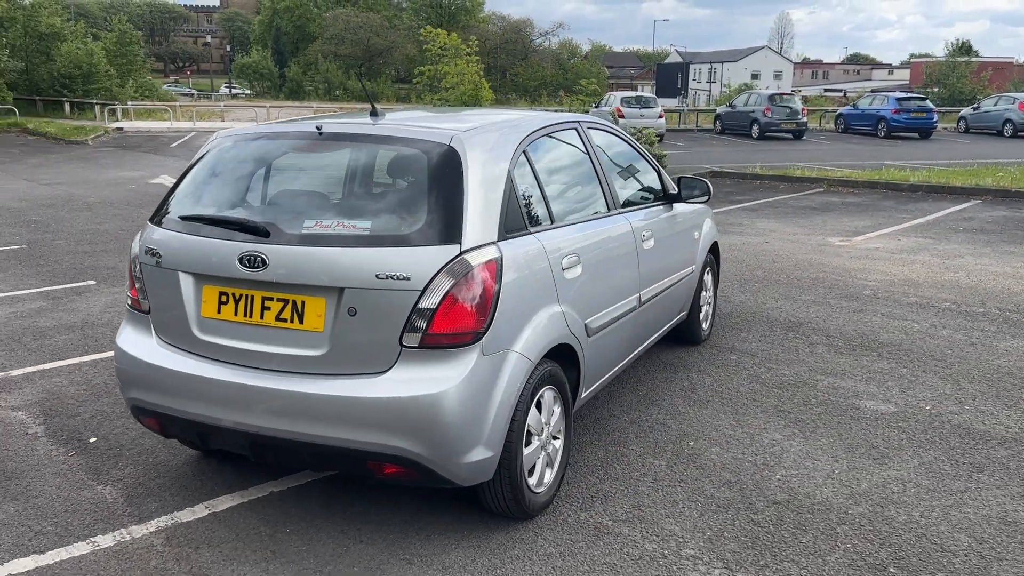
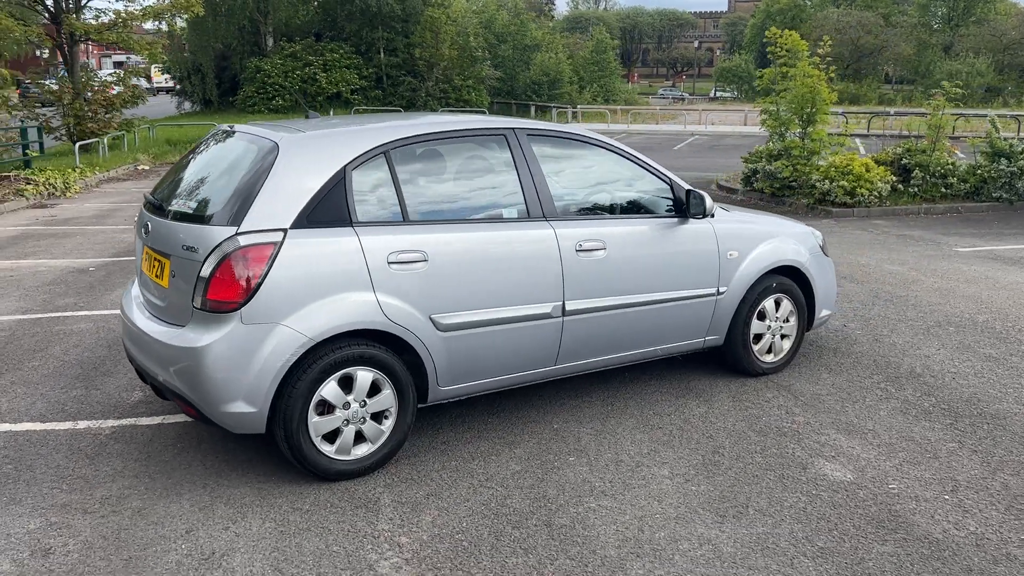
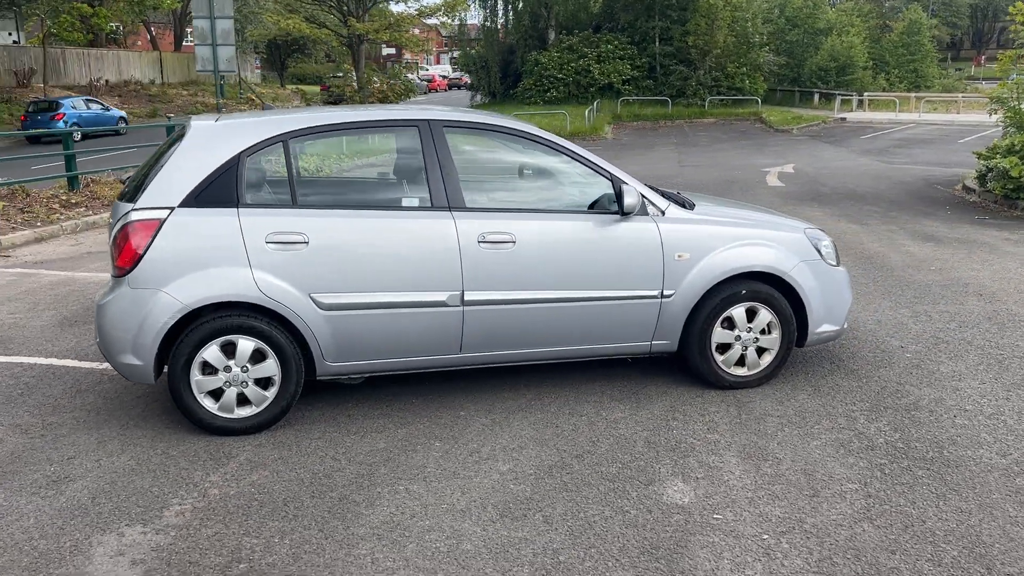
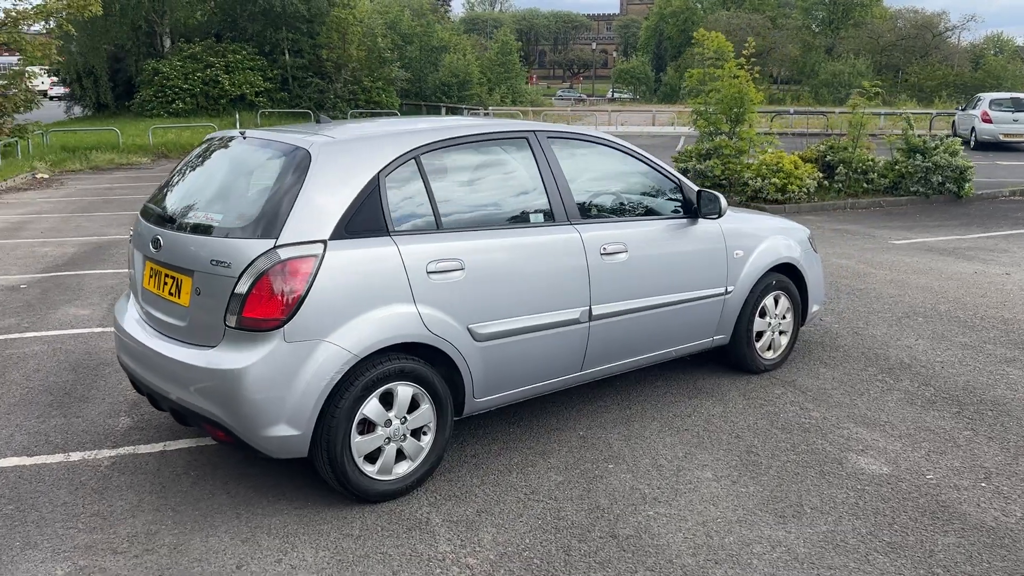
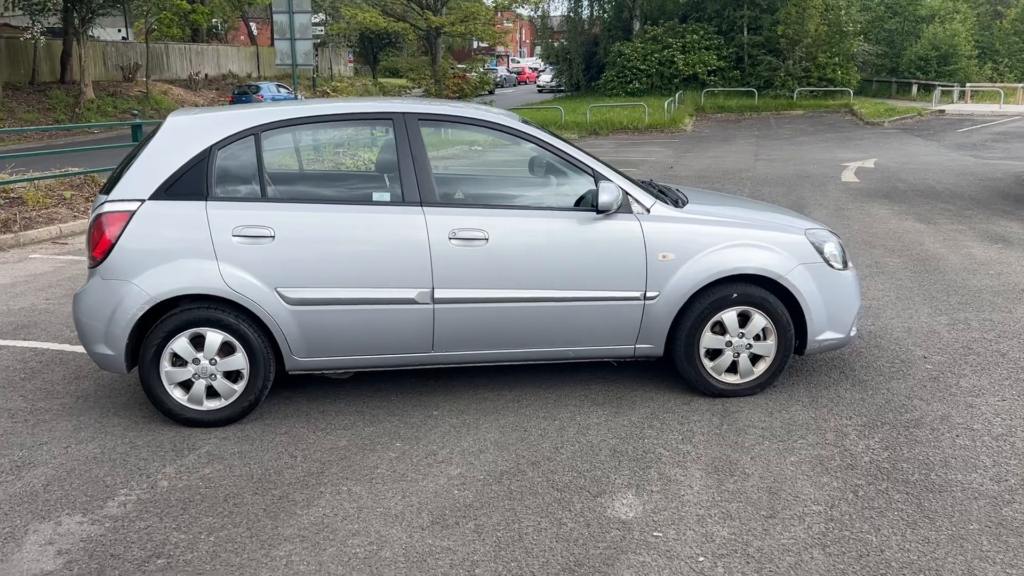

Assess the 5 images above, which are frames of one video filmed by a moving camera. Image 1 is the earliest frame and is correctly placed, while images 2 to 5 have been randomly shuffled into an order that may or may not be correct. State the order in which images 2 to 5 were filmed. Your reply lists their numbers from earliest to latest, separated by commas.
4, 2, 3, 5
